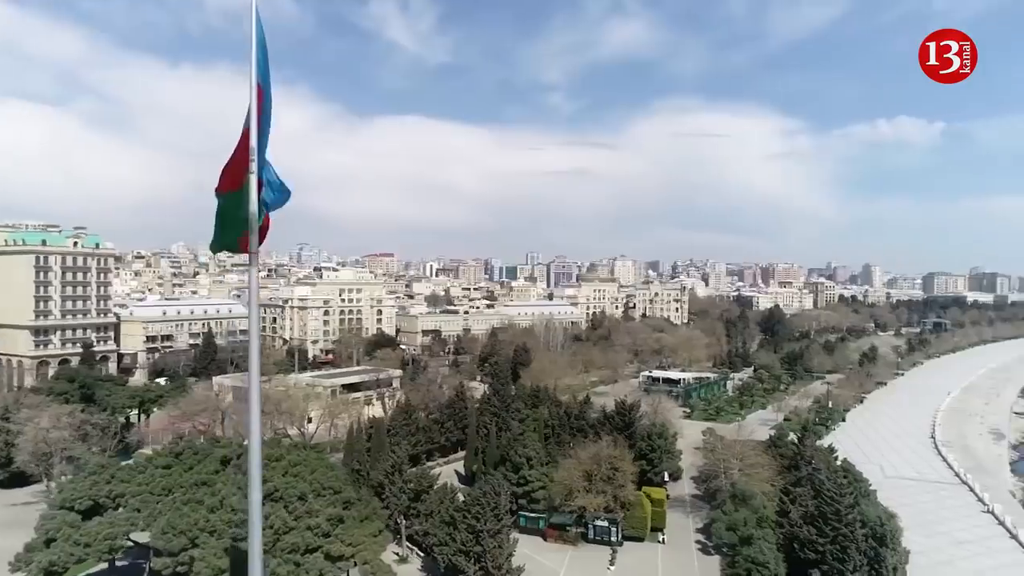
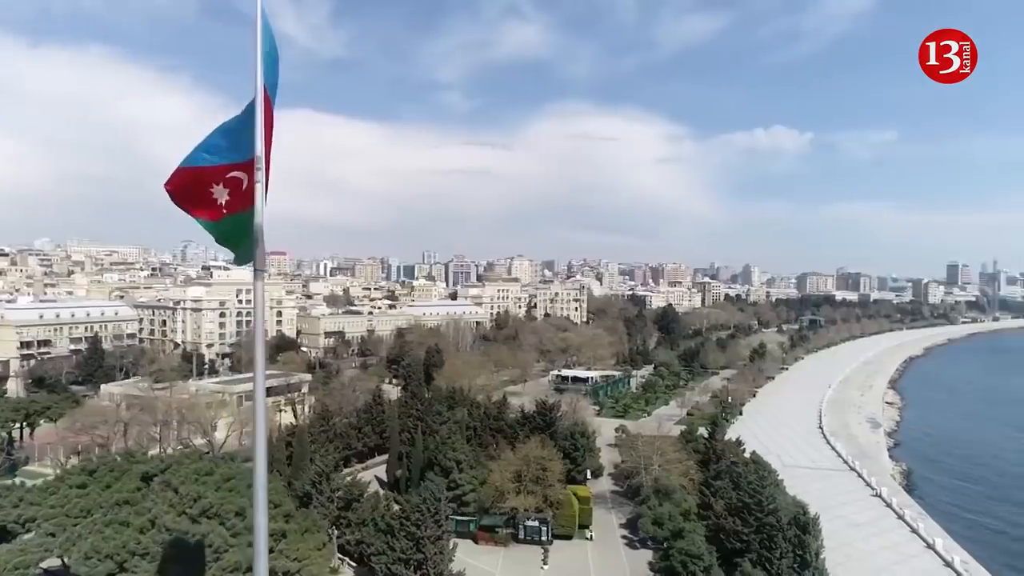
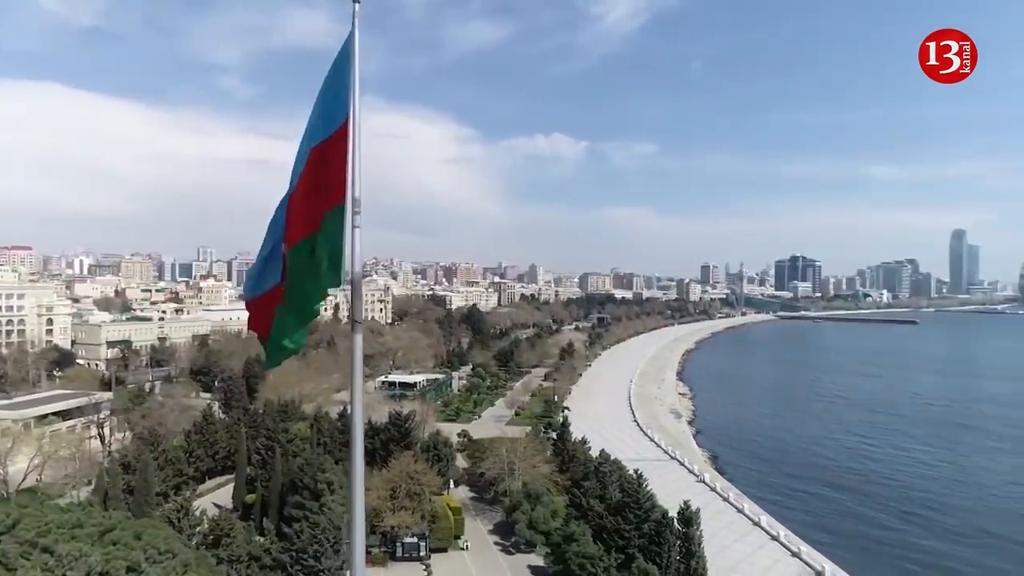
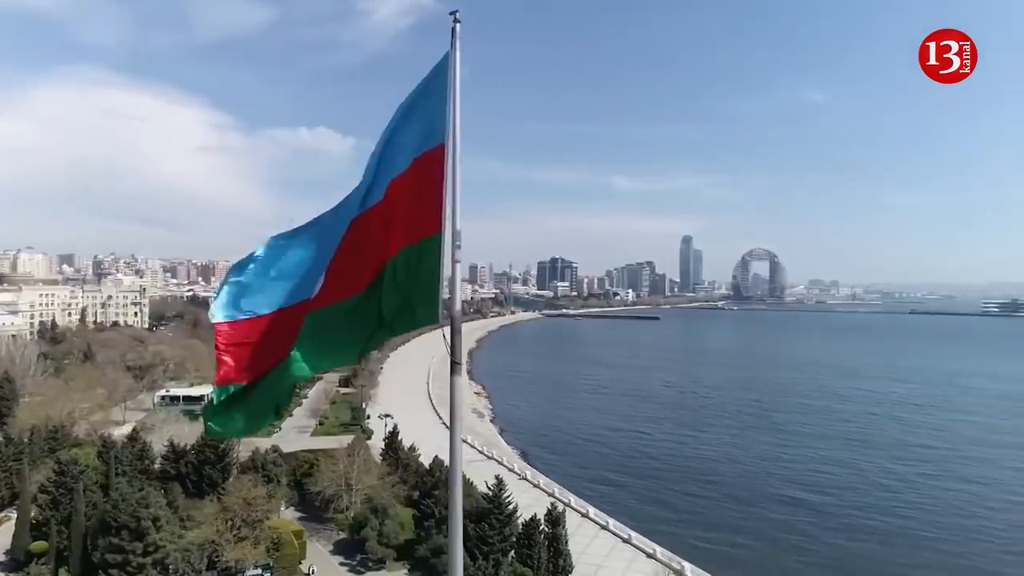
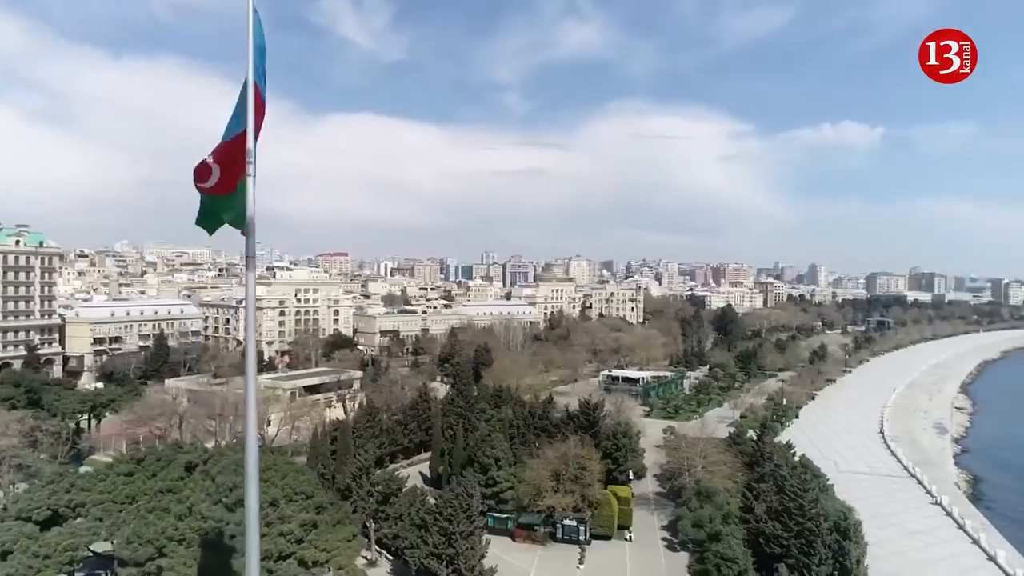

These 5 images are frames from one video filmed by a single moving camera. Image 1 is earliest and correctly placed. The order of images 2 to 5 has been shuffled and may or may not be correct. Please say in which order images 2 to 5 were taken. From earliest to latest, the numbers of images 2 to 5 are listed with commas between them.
5, 2, 3, 4
